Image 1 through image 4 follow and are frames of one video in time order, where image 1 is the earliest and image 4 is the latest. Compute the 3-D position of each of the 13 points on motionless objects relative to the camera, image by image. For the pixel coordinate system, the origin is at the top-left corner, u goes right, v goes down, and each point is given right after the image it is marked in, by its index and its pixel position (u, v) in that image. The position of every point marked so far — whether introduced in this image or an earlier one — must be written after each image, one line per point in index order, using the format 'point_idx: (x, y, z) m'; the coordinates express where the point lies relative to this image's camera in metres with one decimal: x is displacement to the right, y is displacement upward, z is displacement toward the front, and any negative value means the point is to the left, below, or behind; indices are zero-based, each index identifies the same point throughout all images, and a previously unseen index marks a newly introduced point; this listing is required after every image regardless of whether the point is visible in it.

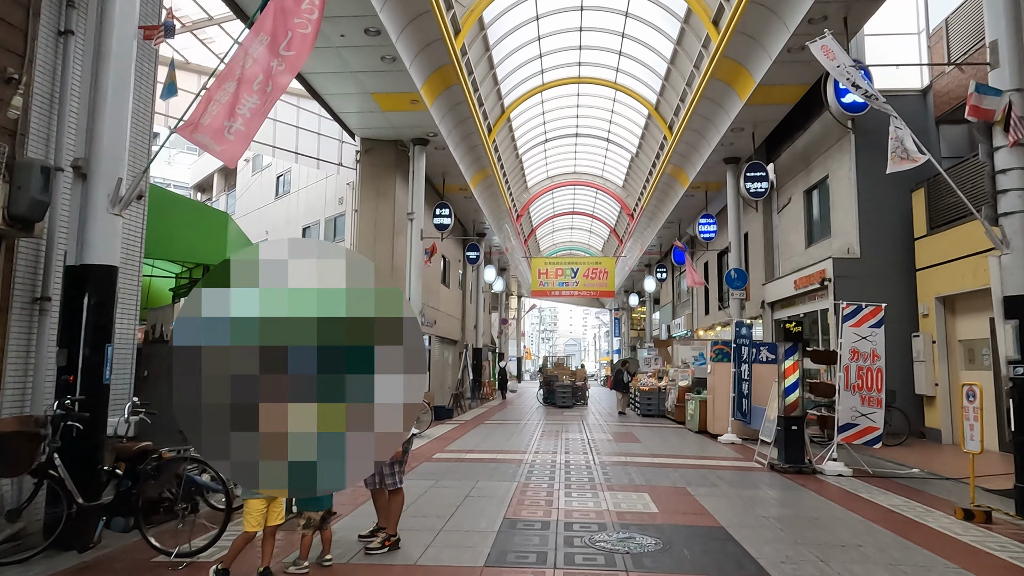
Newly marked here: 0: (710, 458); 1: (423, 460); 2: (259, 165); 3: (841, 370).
0: (+2.7, -2.3, +9.0) m
1: (-1.1, -2.2, +8.4) m
2: (-7.4, +3.6, +19.5) m
3: (+3.9, -1.0, +7.8) m
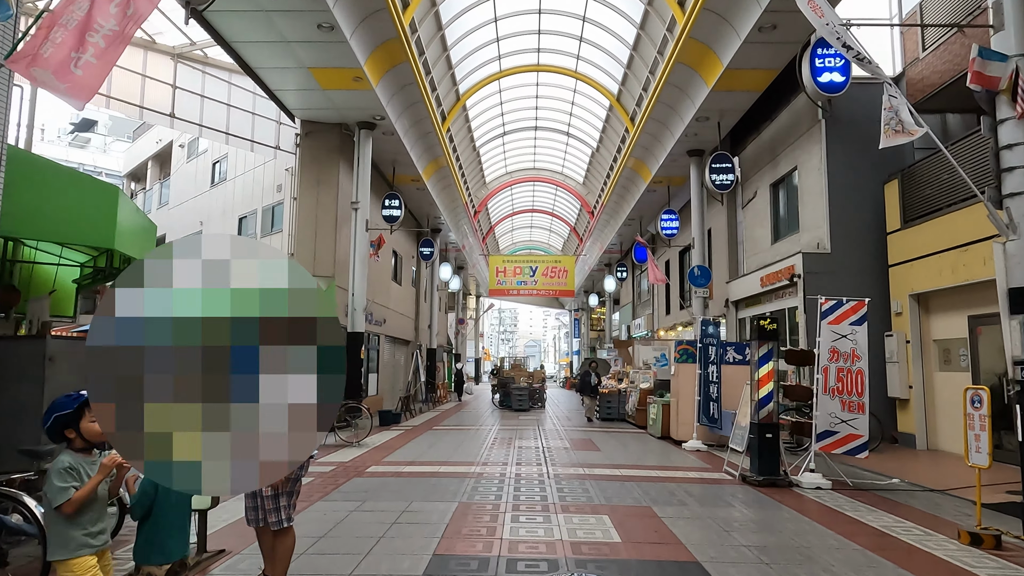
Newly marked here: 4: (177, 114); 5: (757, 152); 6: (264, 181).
0: (+2.0, -2.2, +8.2) m
1: (-1.8, -2.1, +7.4) m
2: (-8.6, +3.7, +18.1) m
3: (+3.3, -0.9, +7.0) m
4: (-6.1, +3.2, +12.0) m
5: (+5.1, +2.8, +13.8) m
6: (-5.5, +2.4, +14.7) m
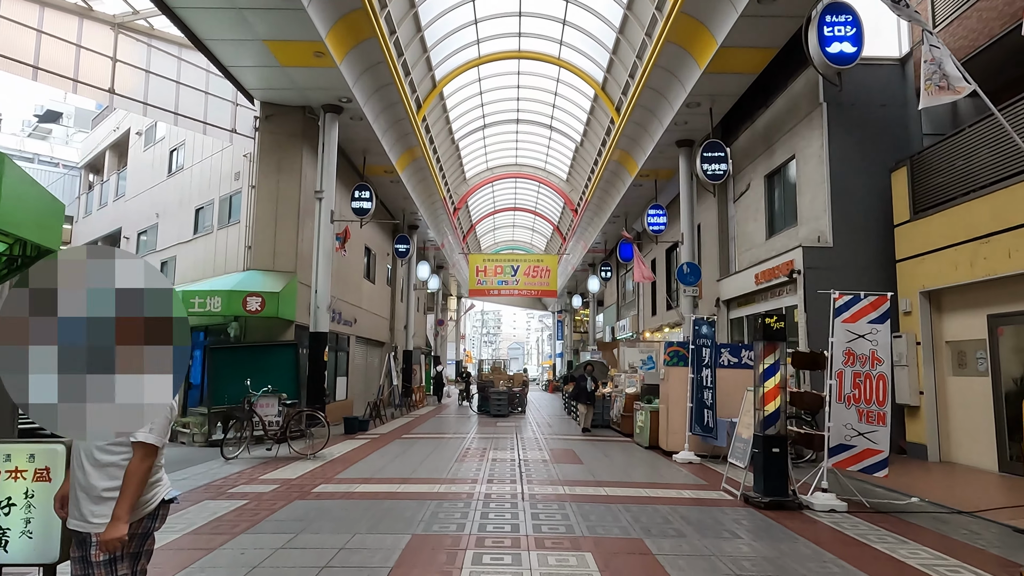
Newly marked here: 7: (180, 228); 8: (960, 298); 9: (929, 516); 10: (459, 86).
0: (+1.7, -2.2, +7.3) m
1: (-2.1, -2.0, +6.3) m
2: (-9.2, +3.8, +16.9) m
3: (+3.0, -0.8, +6.2) m
4: (-6.5, +3.2, +10.9) m
5: (+4.6, +2.9, +13.0) m
6: (-6.0, +2.5, +13.6) m
7: (-7.5, +1.4, +15.0) m
8: (+5.9, -0.1, +8.7) m
9: (+3.7, -2.1, +6.0) m
10: (-1.5, +5.6, +18.3) m
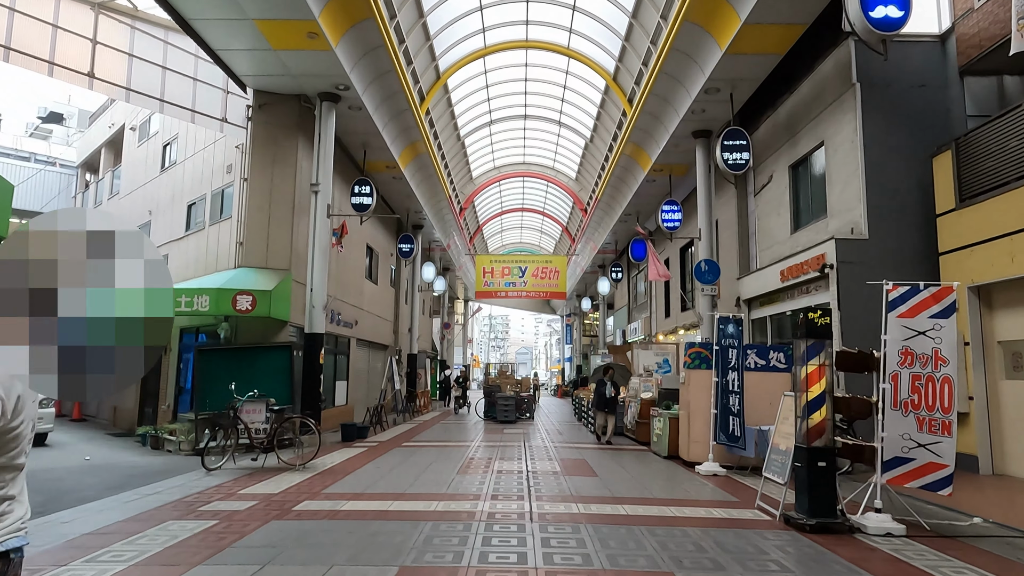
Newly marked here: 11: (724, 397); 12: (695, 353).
0: (+1.8, -2.1, +6.5) m
1: (-2.0, -1.9, +5.6) m
2: (-9.0, +3.8, +16.3) m
3: (+3.0, -0.7, +5.4) m
4: (-6.4, +3.3, +10.2) m
5: (+4.8, +2.9, +12.2) m
6: (-5.8, +2.5, +13.0) m
7: (-7.3, +1.4, +14.3) m
8: (+5.9, -0.1, +7.8) m
9: (+3.8, -2.0, +5.2) m
10: (-1.3, +5.5, +17.6) m
11: (+2.6, -1.4, +8.3) m
12: (+2.5, -0.9, +9.0) m
